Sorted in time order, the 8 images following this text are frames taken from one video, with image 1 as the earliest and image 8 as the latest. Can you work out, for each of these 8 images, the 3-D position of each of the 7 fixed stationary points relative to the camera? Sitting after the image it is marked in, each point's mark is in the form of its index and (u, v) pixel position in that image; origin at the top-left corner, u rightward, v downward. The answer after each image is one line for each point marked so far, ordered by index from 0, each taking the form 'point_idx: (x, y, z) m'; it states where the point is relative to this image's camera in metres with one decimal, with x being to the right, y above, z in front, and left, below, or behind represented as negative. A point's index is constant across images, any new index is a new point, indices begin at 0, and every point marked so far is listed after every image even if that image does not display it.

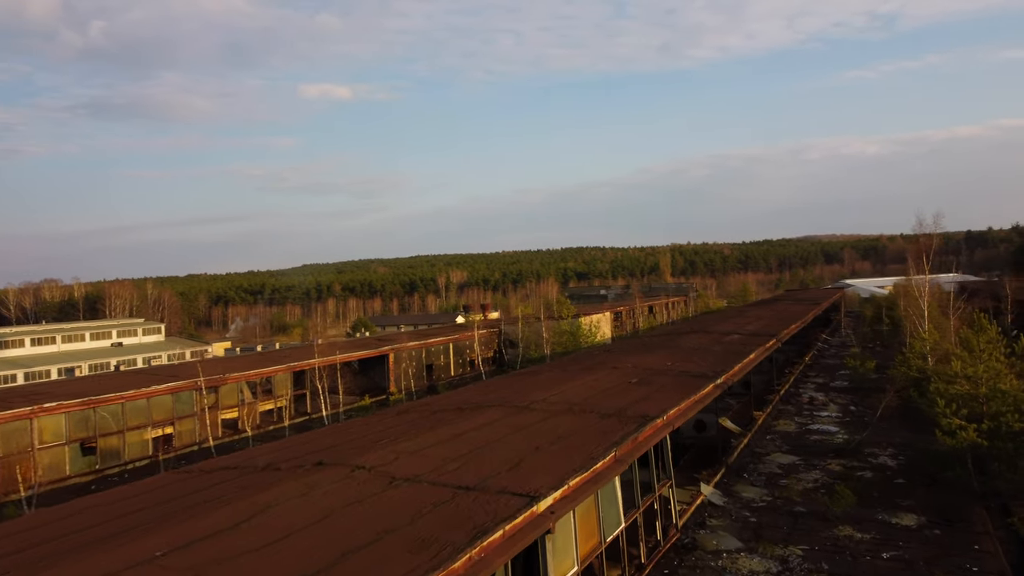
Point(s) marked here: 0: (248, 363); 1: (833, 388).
0: (-3.6, -1.0, +11.0) m
1: (+4.7, -1.5, +12.0) m
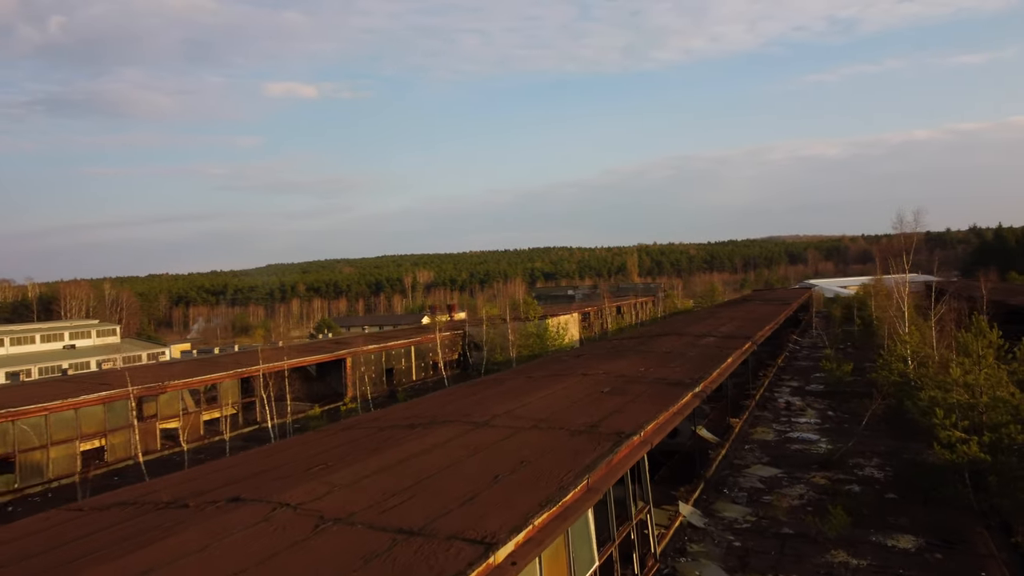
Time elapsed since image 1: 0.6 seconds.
0: (-4.0, -1.0, +10.2) m
1: (+4.2, -1.5, +11.5) m
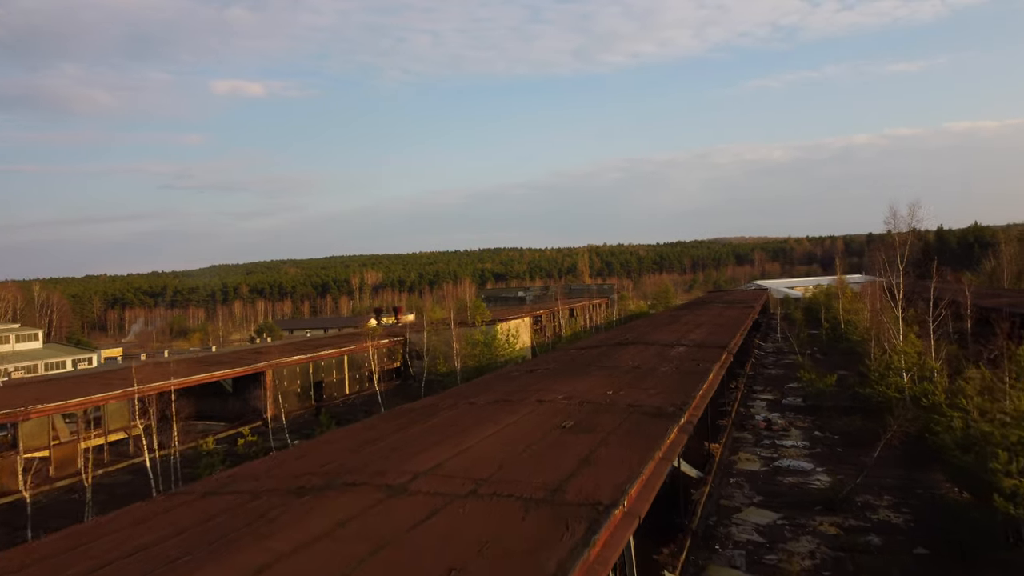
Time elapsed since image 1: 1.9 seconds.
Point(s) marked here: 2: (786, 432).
0: (-4.6, -1.0, +8.5) m
1: (+3.5, -1.5, +10.3) m
2: (+3.0, -1.6, +8.9) m
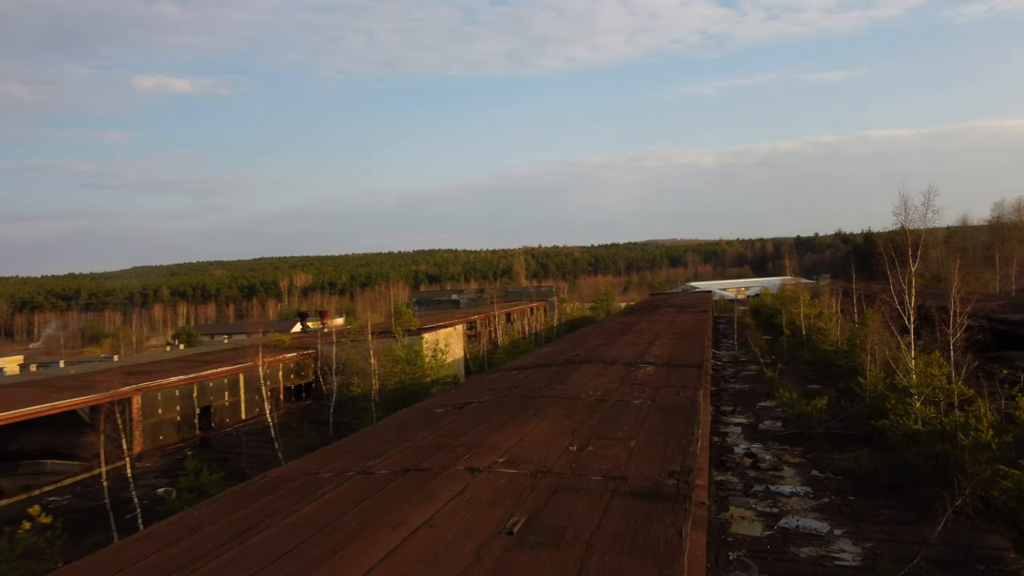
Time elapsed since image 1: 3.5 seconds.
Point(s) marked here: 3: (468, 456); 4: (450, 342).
0: (-5.2, -1.1, +6.2) m
1: (+2.7, -1.6, +8.7) m
2: (+2.4, -1.6, +7.2) m
3: (-0.2, -0.8, +3.9) m
4: (-1.1, -0.9, +14.0) m
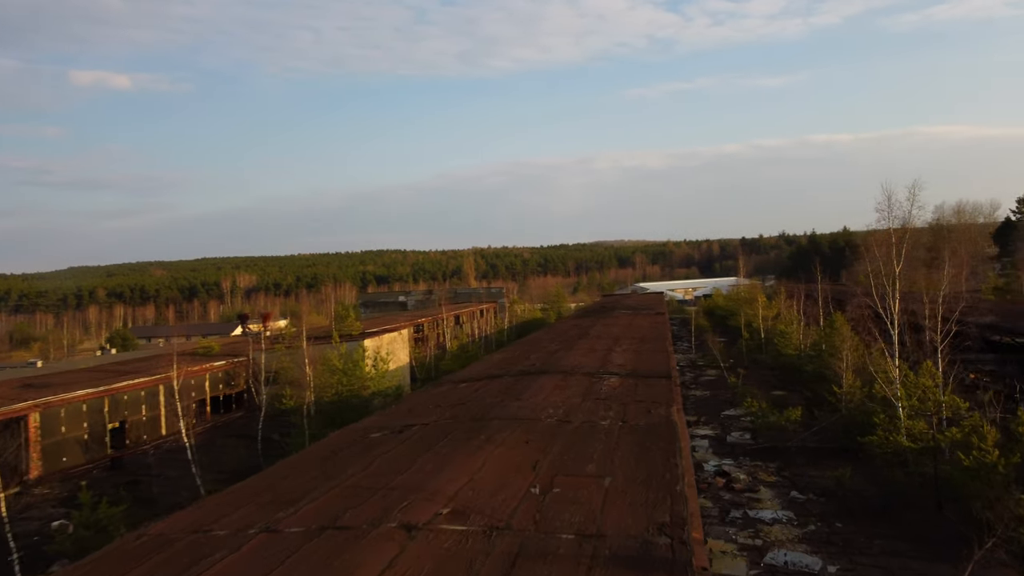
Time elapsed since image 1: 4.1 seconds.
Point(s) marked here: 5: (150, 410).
0: (-5.6, -1.1, +5.1) m
1: (+2.2, -1.6, +8.0) m
2: (+1.9, -1.6, +6.6) m
3: (-0.4, -0.8, +3.1) m
4: (-1.9, -1.0, +13.1) m
5: (-4.4, -1.5, +10.0) m
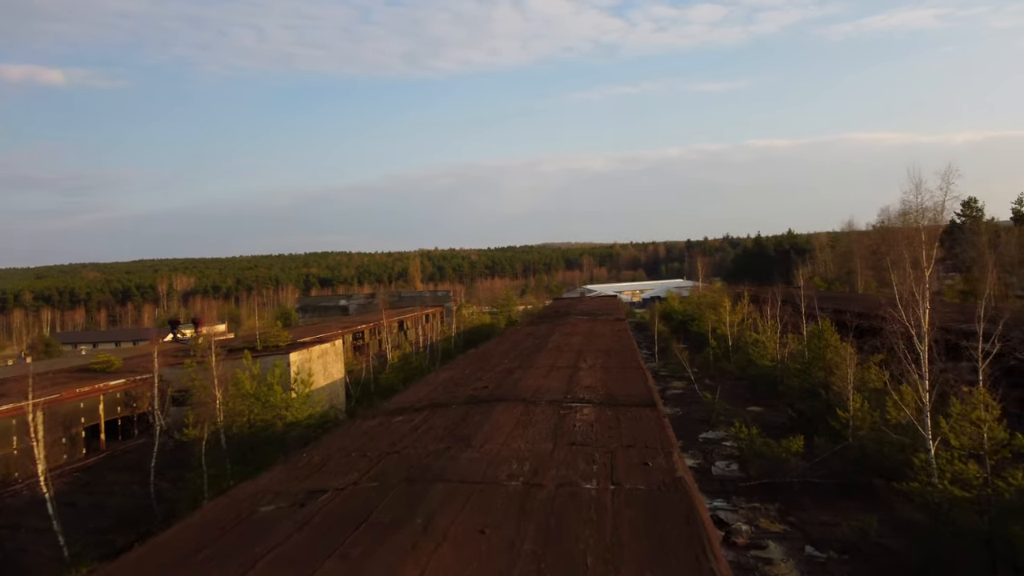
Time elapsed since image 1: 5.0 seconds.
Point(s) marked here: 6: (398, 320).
0: (-5.8, -1.2, +3.3) m
1: (+1.8, -1.7, +6.8) m
2: (+1.6, -1.7, +5.3) m
3: (-0.5, -0.9, +1.7) m
4: (-2.6, -1.0, +11.6) m
5: (-4.9, -1.6, +8.3) m
6: (-2.8, -0.8, +19.9) m
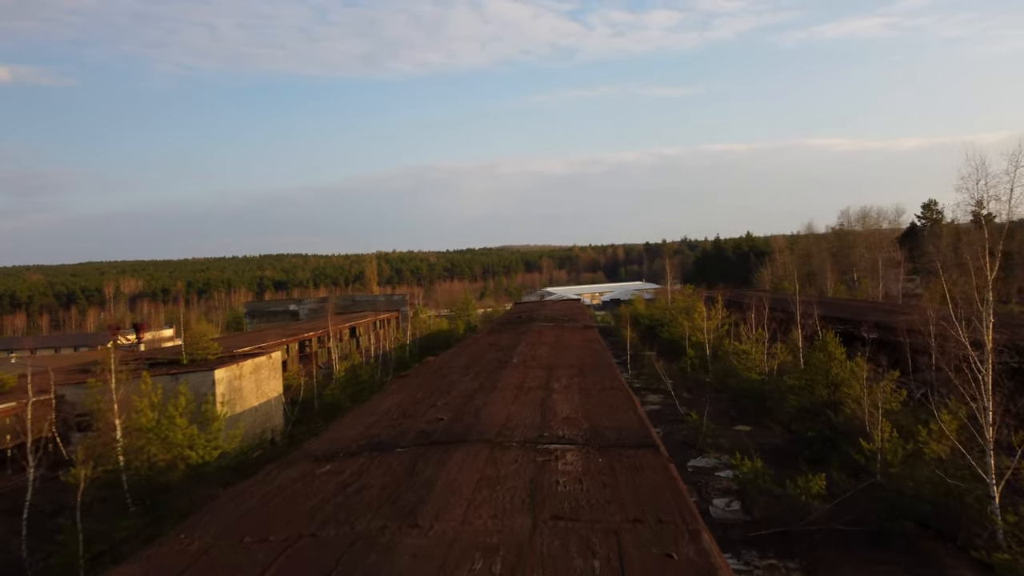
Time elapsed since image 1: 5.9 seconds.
0: (-5.8, -1.2, +1.8) m
1: (+1.5, -1.7, +5.6) m
2: (+1.4, -1.7, +4.1) m
3: (-0.5, -0.9, +0.5) m
4: (-3.1, -1.1, +10.2) m
5: (-5.3, -1.6, +6.8) m
6: (-3.7, -0.9, +18.5) m
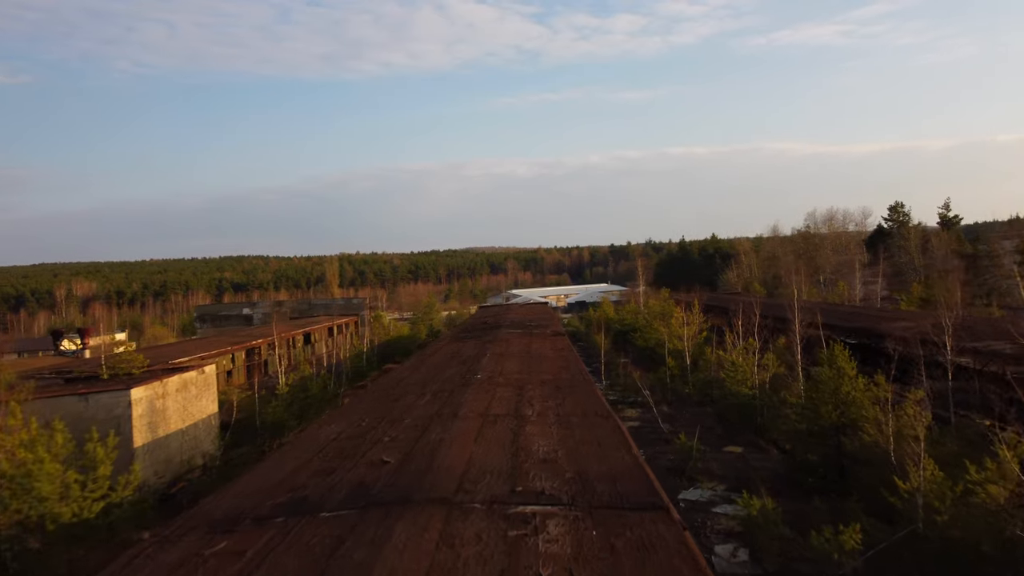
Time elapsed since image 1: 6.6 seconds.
0: (-5.9, -1.3, +0.4) m
1: (+1.3, -1.8, +4.6) m
2: (+1.3, -1.8, +3.1) m
3: (-0.5, -1.0, -0.7) m
4: (-3.5, -1.2, +9.0) m
5: (-5.5, -1.7, +5.5) m
6: (-4.4, -1.0, +17.2) m
